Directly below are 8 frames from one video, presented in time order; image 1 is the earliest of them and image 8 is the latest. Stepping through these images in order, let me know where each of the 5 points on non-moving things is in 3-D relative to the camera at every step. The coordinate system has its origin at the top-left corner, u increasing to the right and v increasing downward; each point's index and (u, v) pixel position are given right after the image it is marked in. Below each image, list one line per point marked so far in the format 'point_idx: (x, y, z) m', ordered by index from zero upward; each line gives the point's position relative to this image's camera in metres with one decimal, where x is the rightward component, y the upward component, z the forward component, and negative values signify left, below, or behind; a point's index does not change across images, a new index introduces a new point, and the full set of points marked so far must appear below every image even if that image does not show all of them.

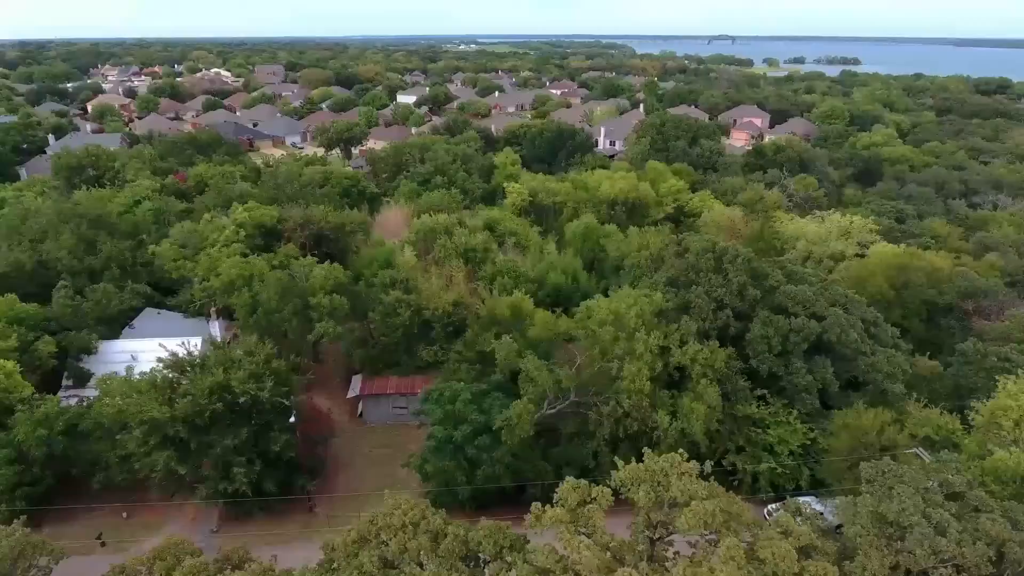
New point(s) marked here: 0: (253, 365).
0: (-6.3, -1.9, +16.3) m
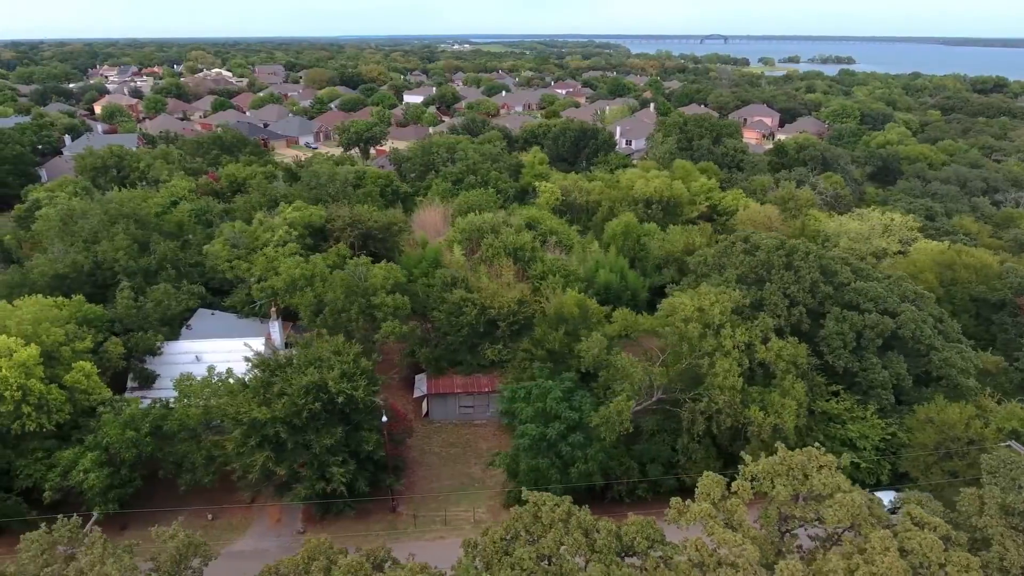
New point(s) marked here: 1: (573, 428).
0: (-4.1, -1.9, +16.2) m
1: (+1.6, -3.5, +16.2) m
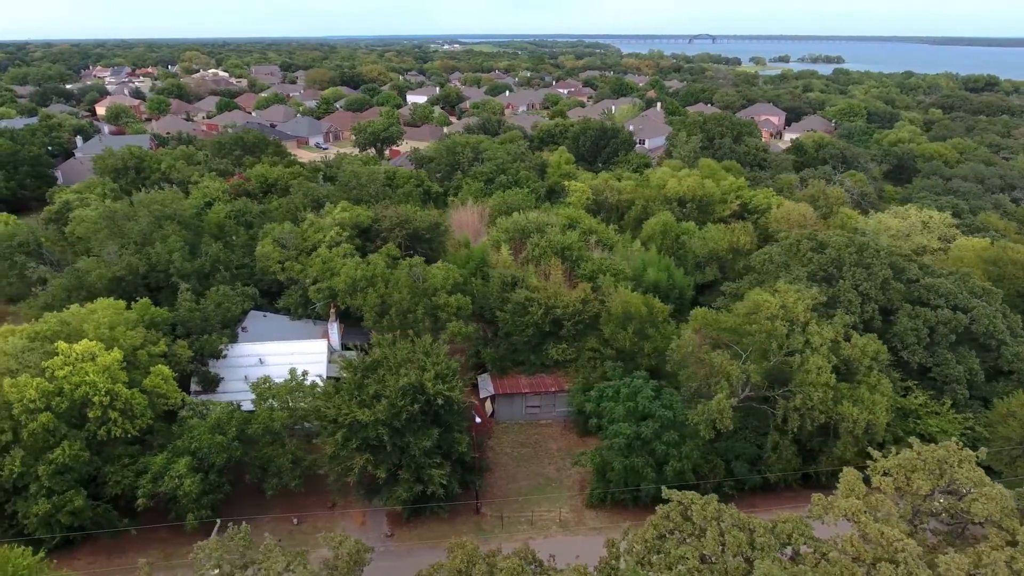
0: (-1.8, -1.9, +16.1) m
1: (+3.9, -3.5, +16.1) m
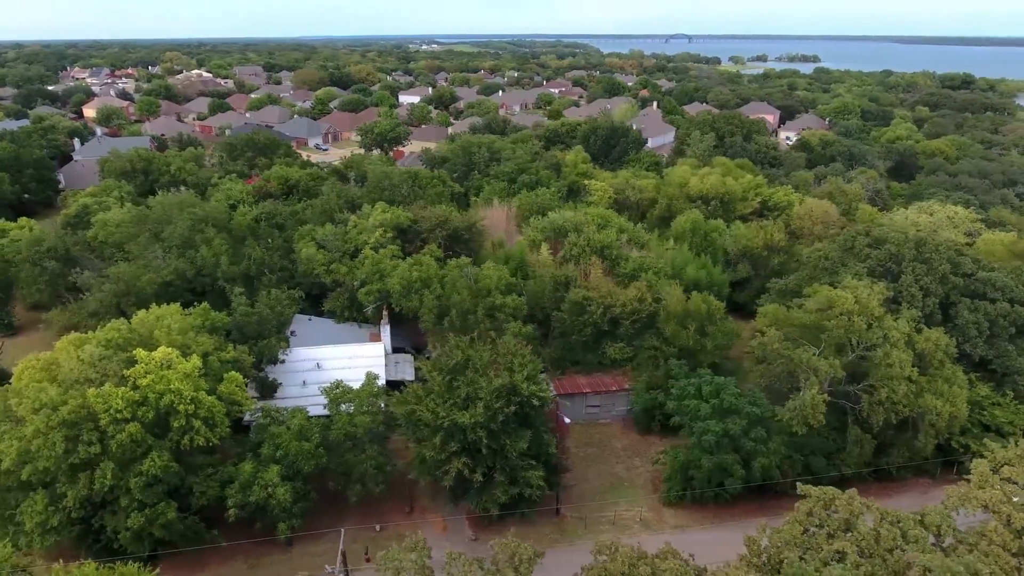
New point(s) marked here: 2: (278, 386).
0: (+0.3, -1.9, +15.9) m
1: (+6.0, -3.4, +16.2) m
2: (-7.1, -3.0, +19.7) m
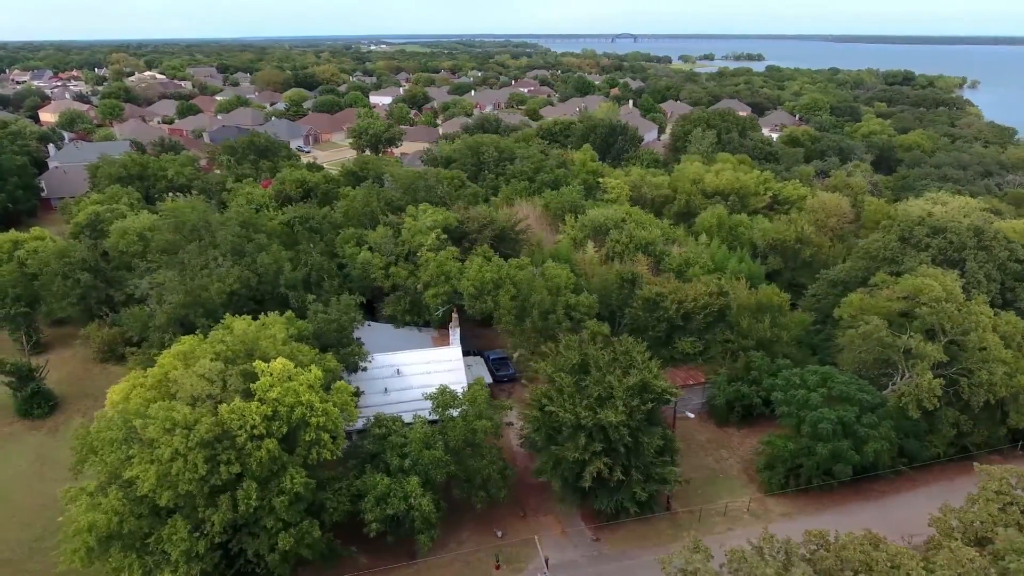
0: (+3.3, -1.9, +15.9) m
1: (+9.0, -3.1, +16.6) m
2: (-4.3, -3.1, +19.1) m
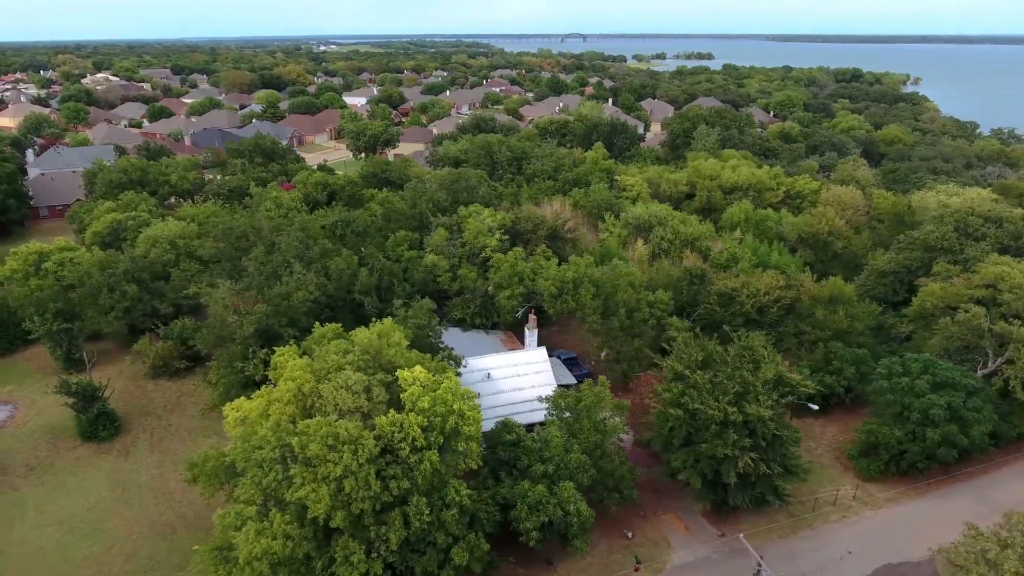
0: (+6.4, -1.7, +16.0) m
1: (+12.1, -2.8, +17.1) m
2: (-1.4, -3.2, +18.6) m
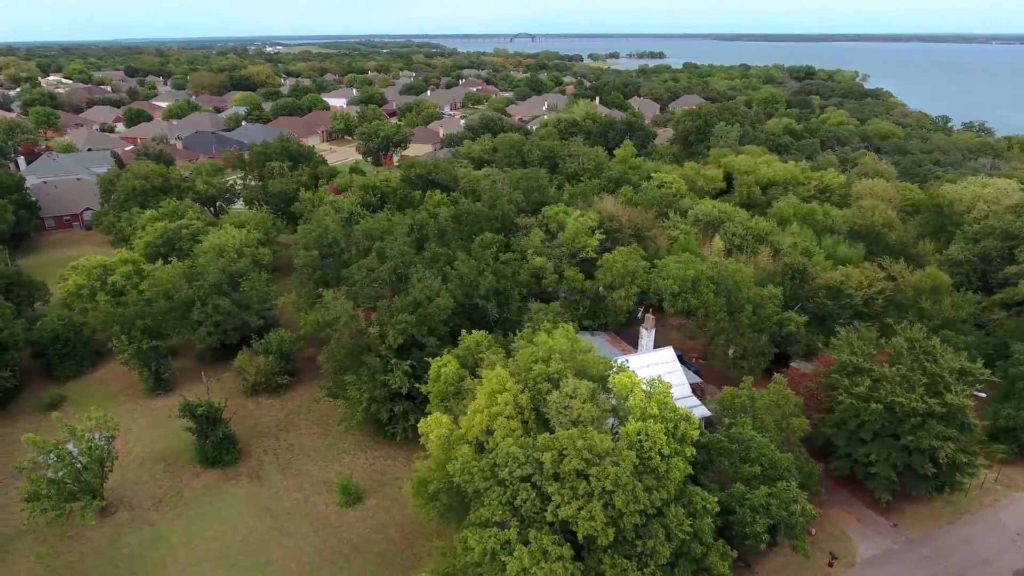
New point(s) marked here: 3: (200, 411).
0: (+10.7, -1.5, +16.2) m
1: (+16.3, -2.4, +17.7) m
2: (+2.8, -3.2, +18.2) m
3: (-8.4, -3.3, +17.4) m
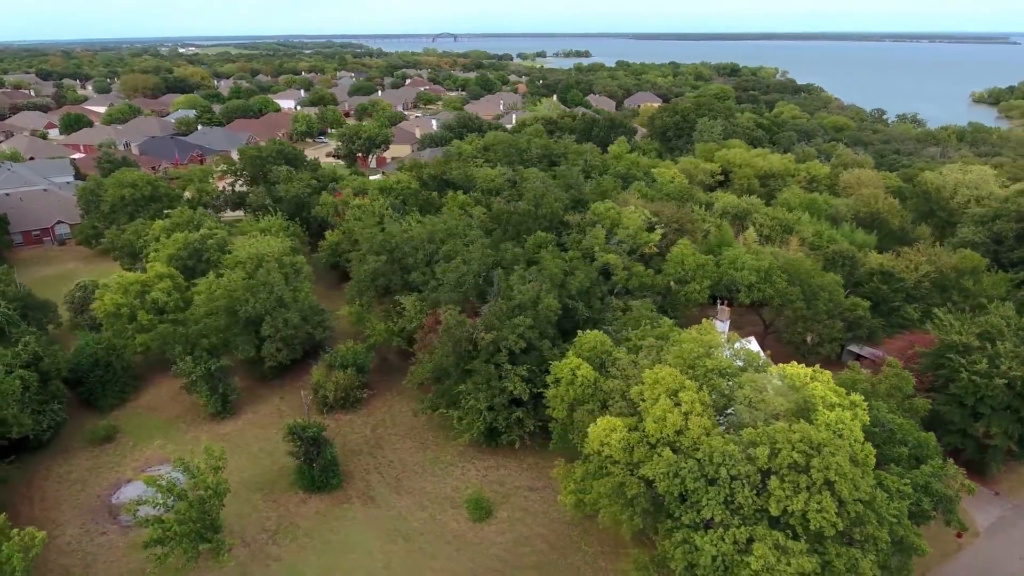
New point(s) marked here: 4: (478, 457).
0: (+13.9, -0.9, +17.1) m
1: (+19.3, -1.6, +19.3) m
2: (+5.8, -3.0, +18.2) m
3: (-5.2, -3.6, +16.2) m
4: (-1.0, -4.7, +18.0) m
